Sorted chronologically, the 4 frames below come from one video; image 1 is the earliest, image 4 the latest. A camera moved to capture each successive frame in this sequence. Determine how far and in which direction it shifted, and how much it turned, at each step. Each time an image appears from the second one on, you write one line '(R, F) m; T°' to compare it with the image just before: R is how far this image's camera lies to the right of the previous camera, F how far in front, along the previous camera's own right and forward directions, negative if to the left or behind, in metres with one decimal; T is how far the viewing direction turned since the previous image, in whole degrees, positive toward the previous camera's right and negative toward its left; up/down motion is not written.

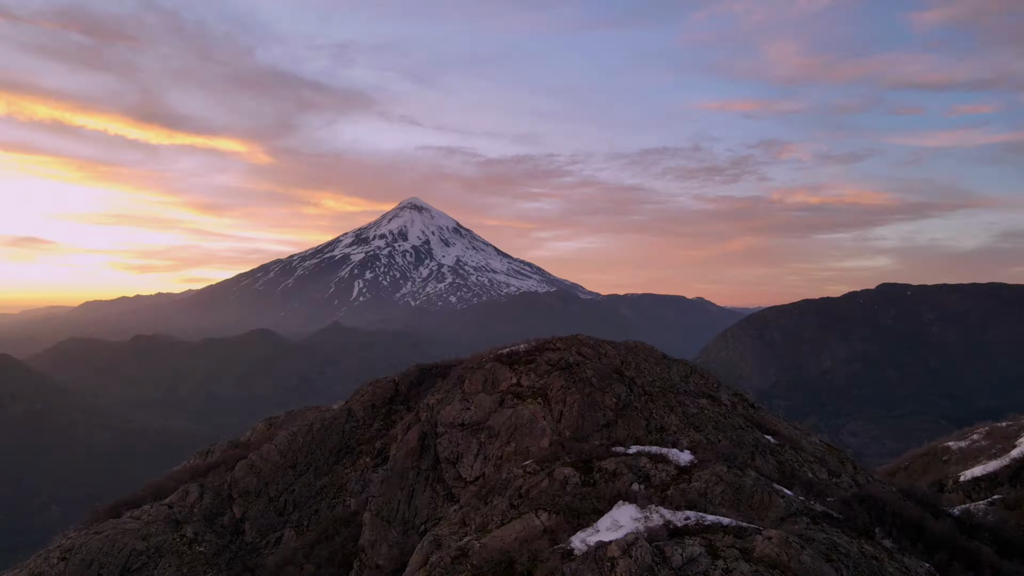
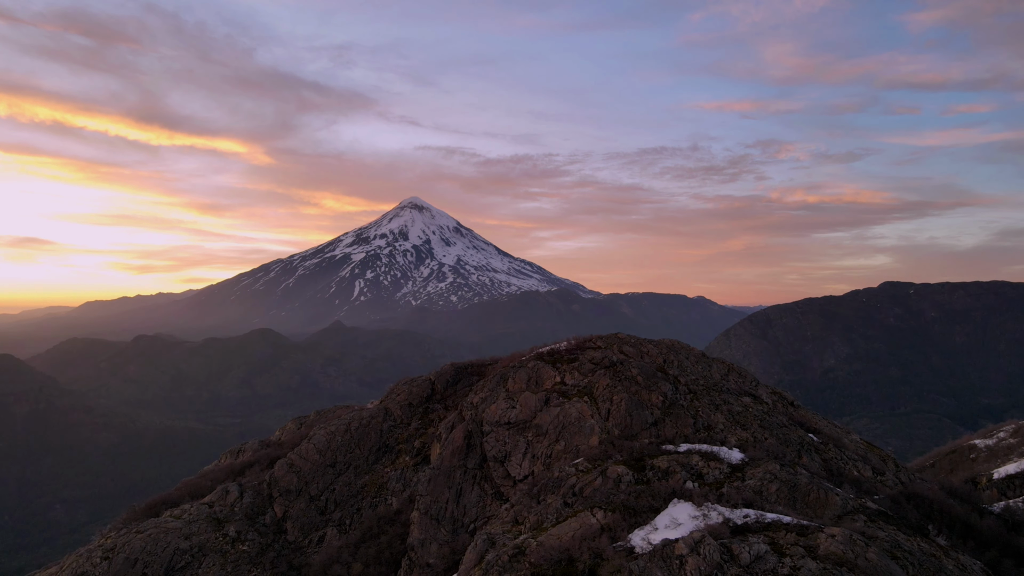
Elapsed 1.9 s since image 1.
(-2.3, 0.0) m; 0°
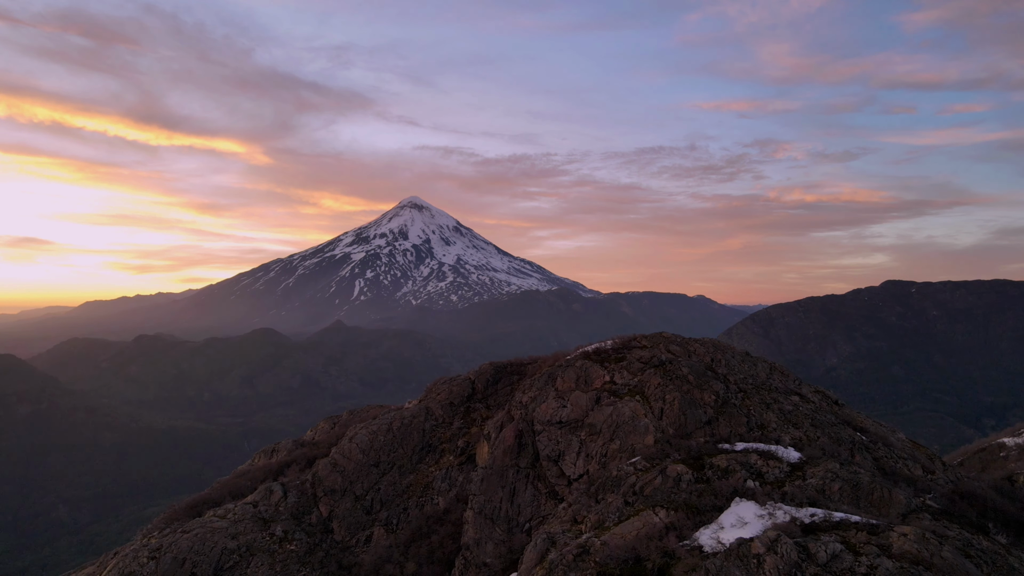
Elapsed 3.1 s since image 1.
(-2.7, 0.0) m; 0°
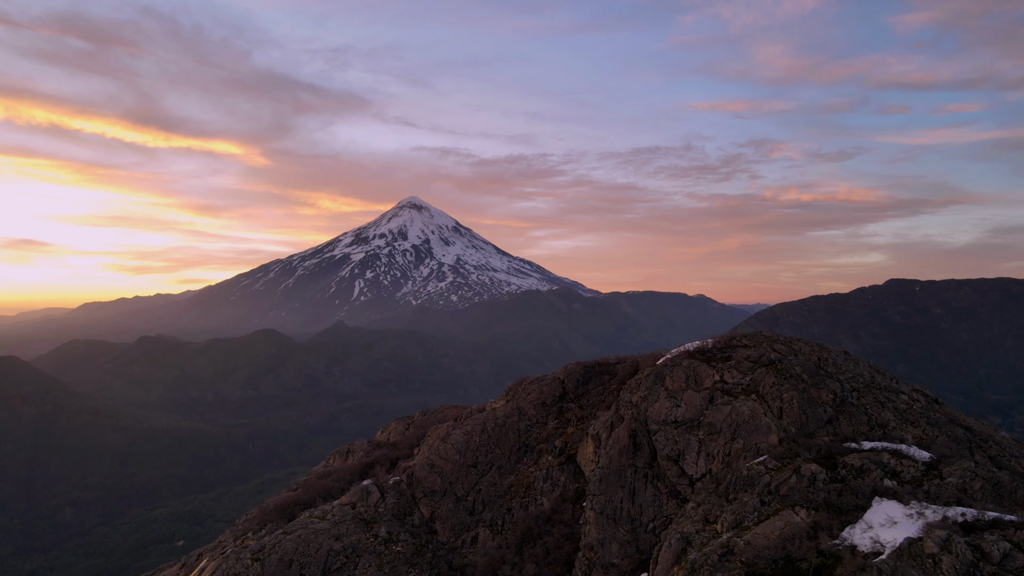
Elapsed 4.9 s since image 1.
(-5.9, +0.1) m; 0°
